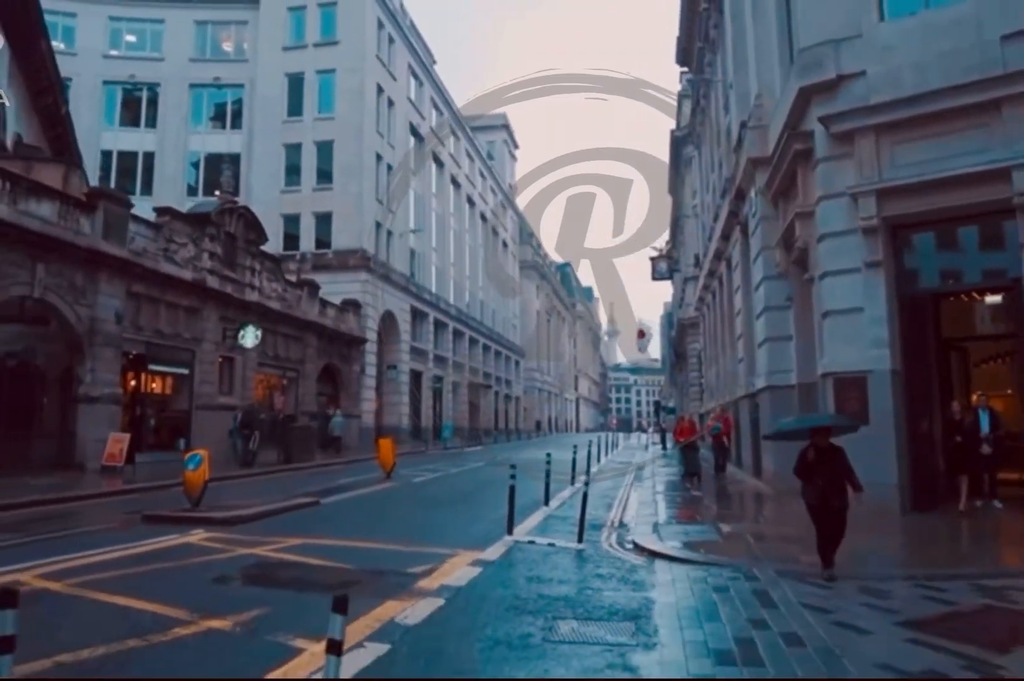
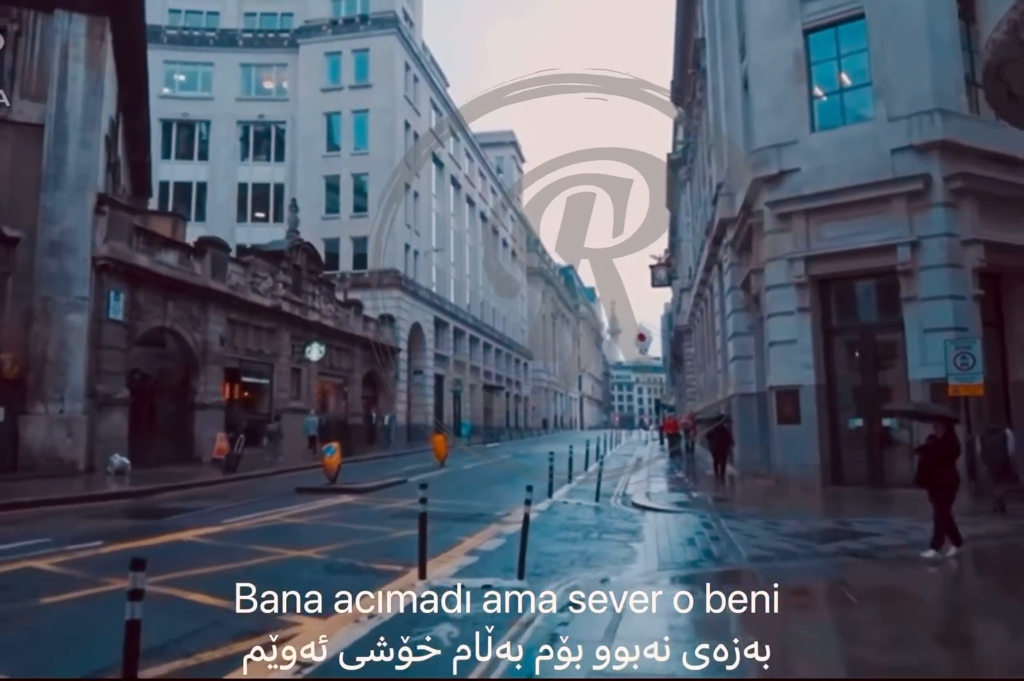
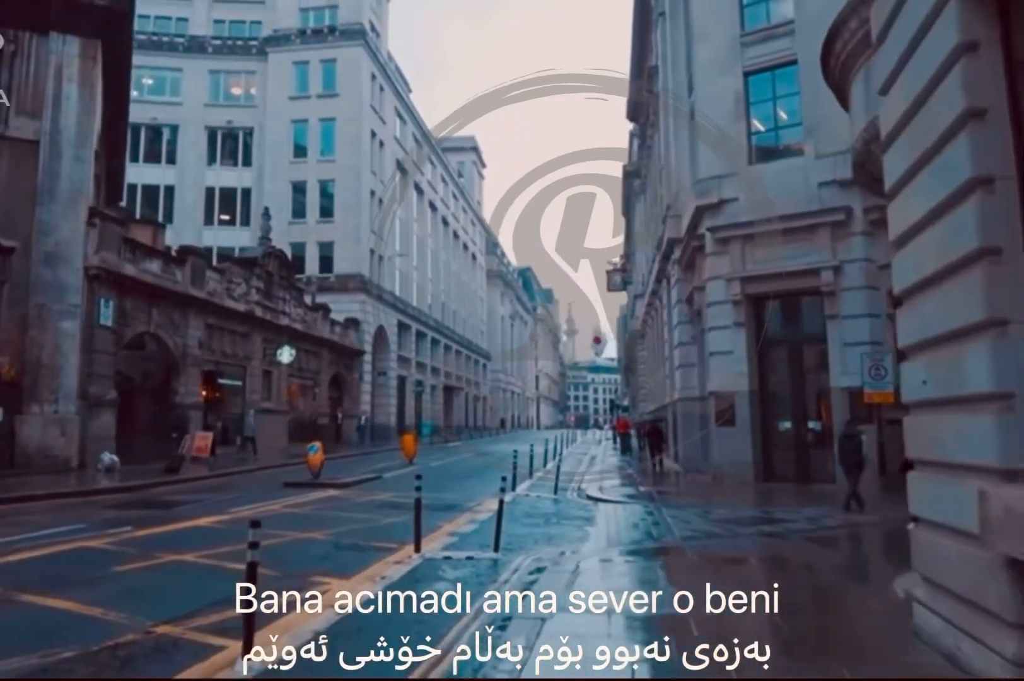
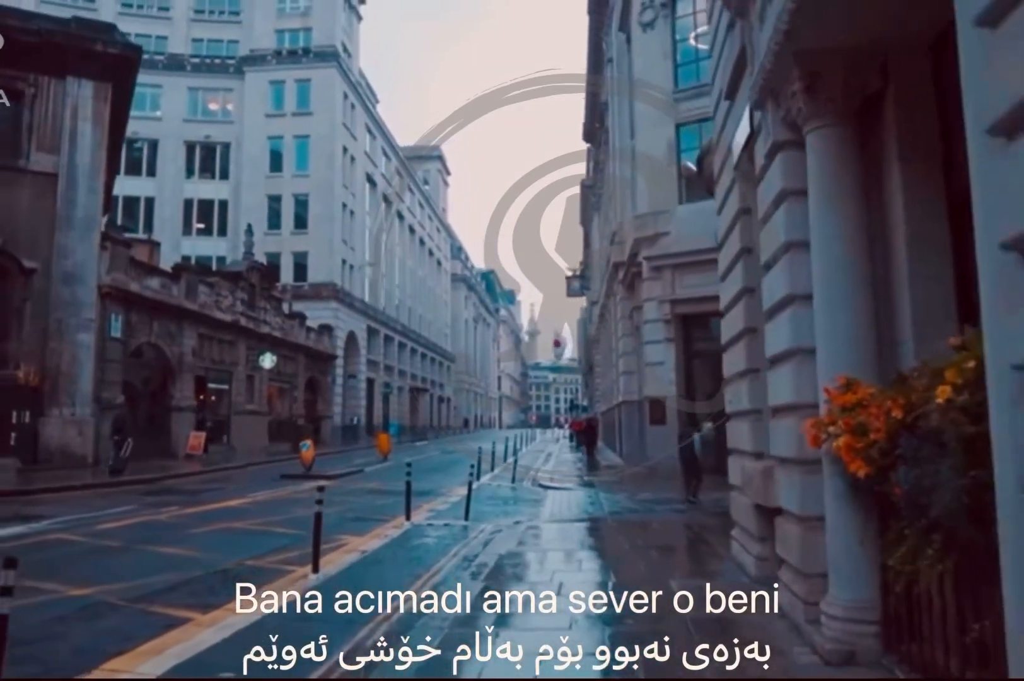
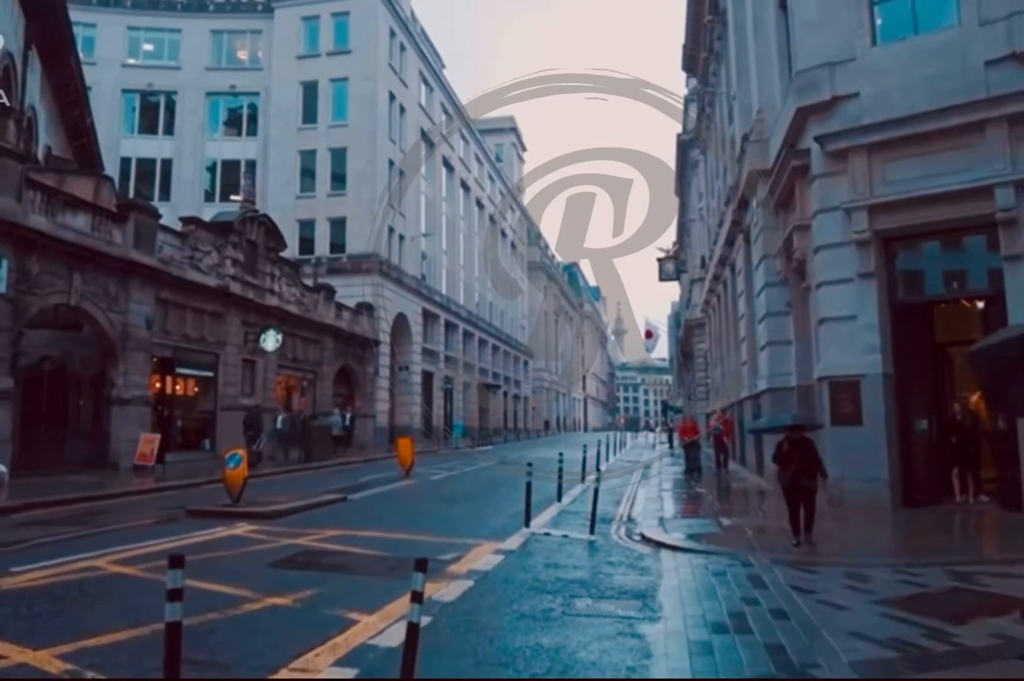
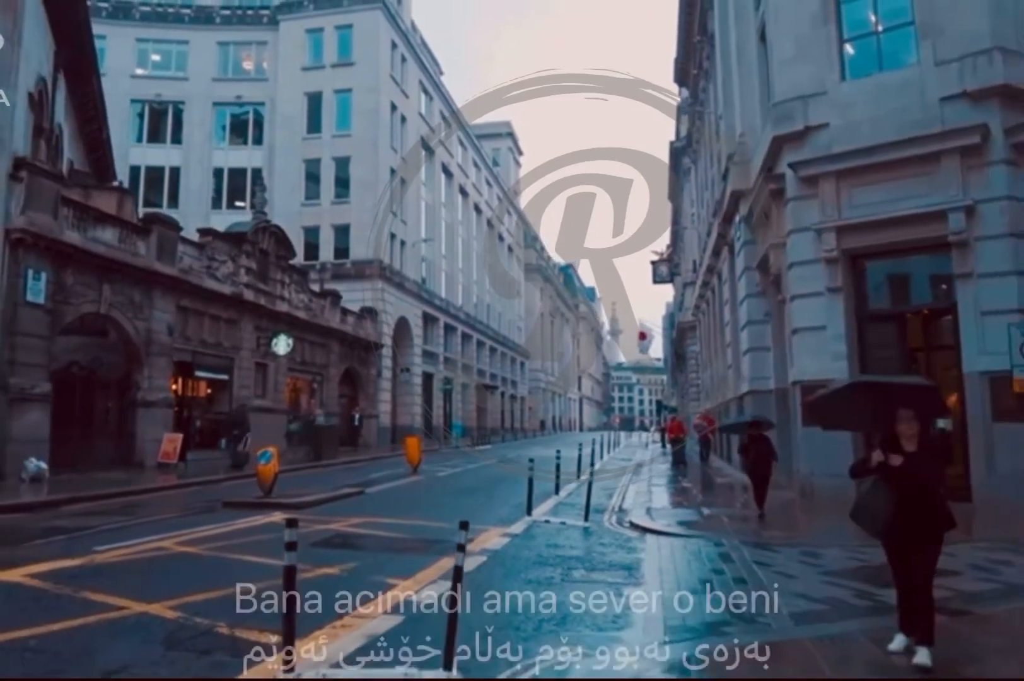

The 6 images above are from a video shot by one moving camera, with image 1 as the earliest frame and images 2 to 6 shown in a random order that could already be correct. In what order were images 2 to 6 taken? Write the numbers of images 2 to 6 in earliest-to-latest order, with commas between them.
5, 6, 2, 3, 4
